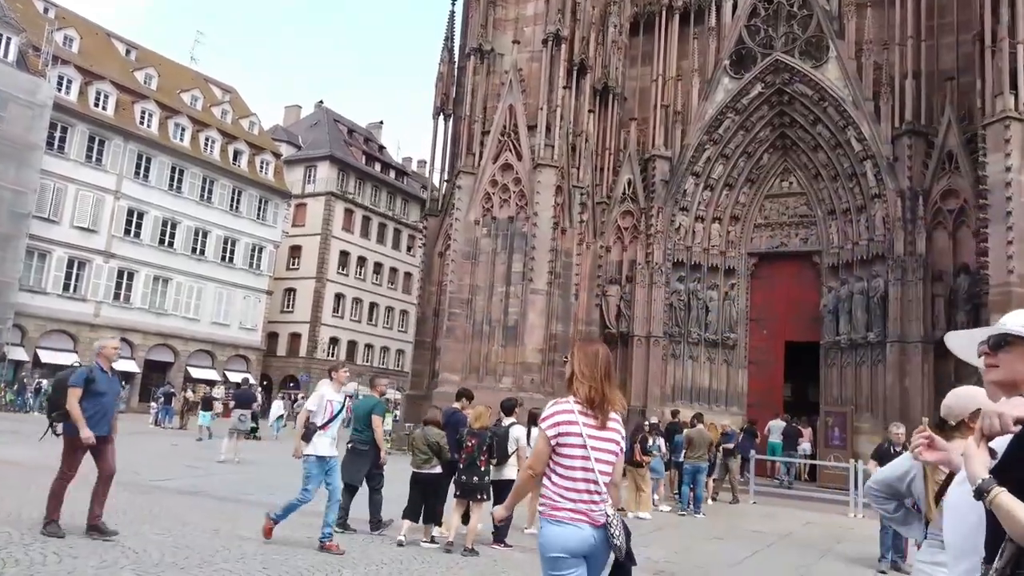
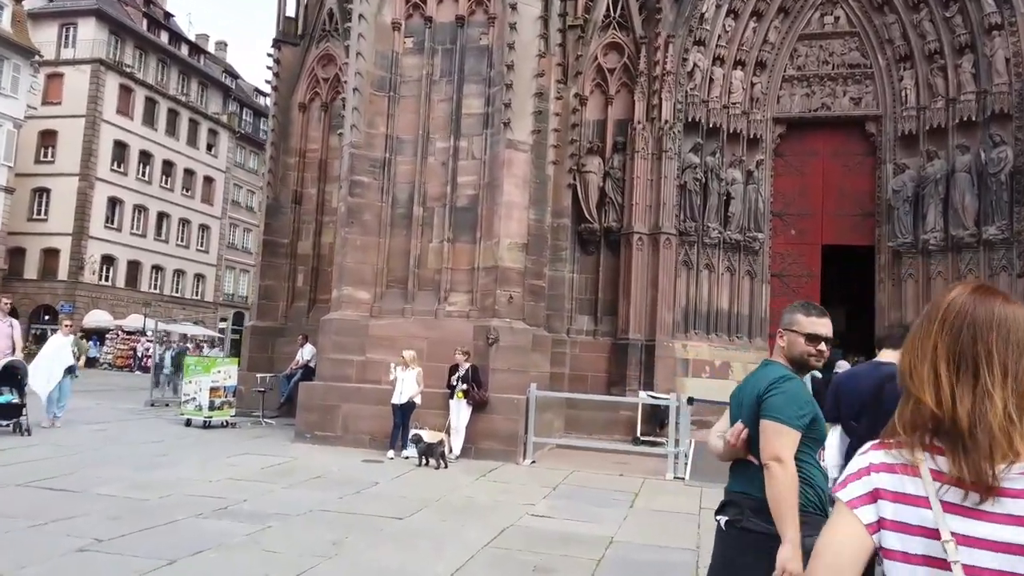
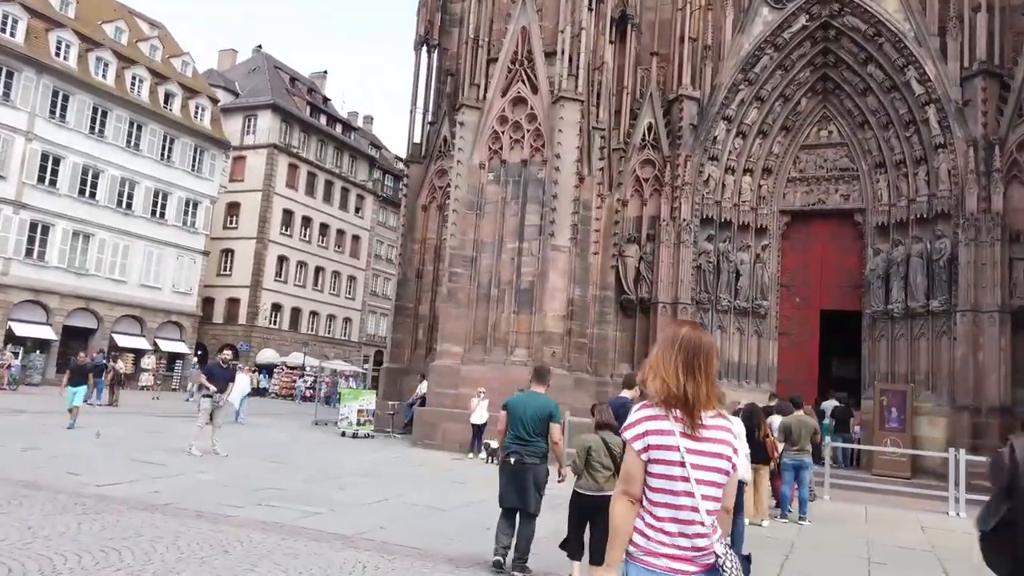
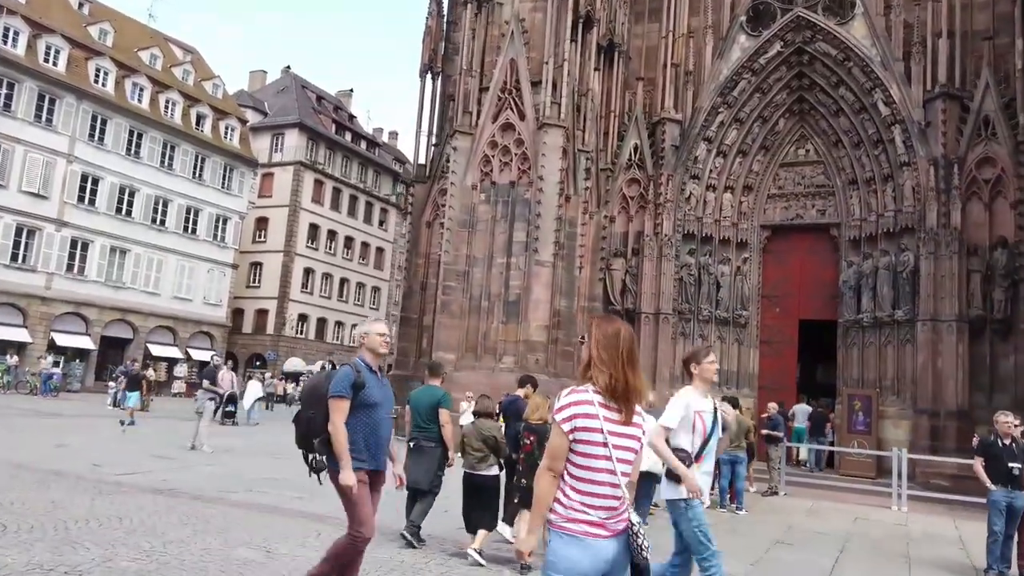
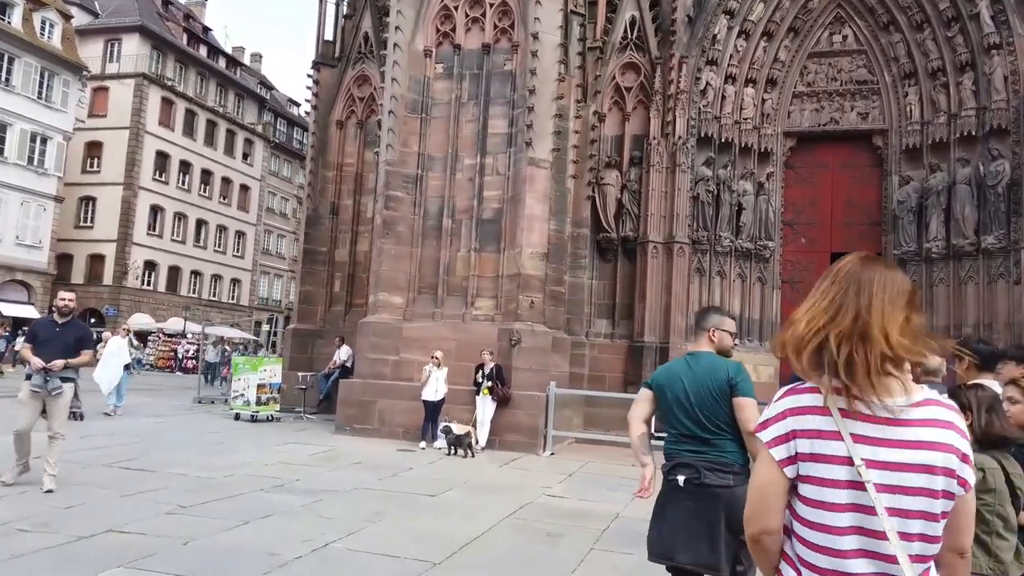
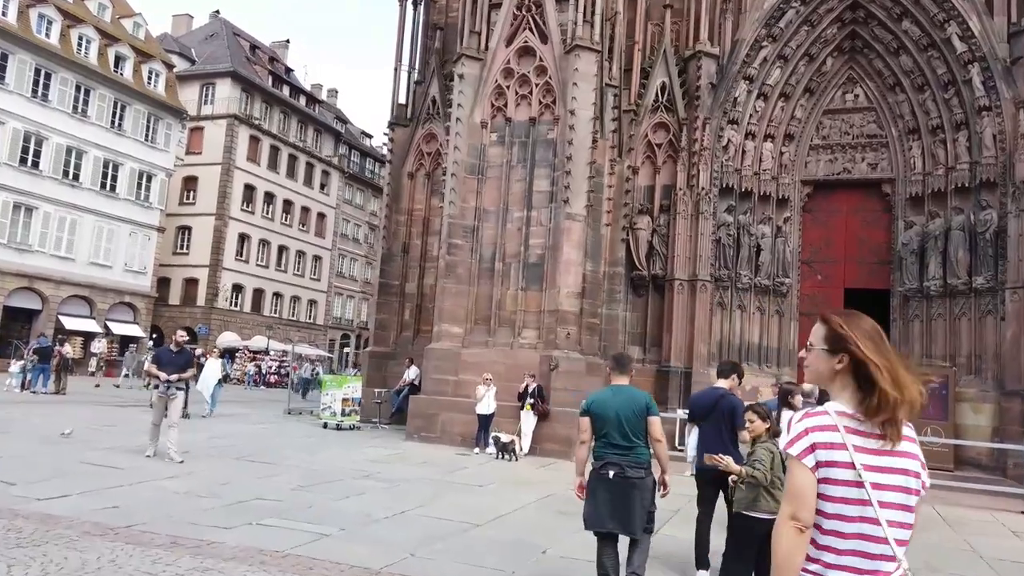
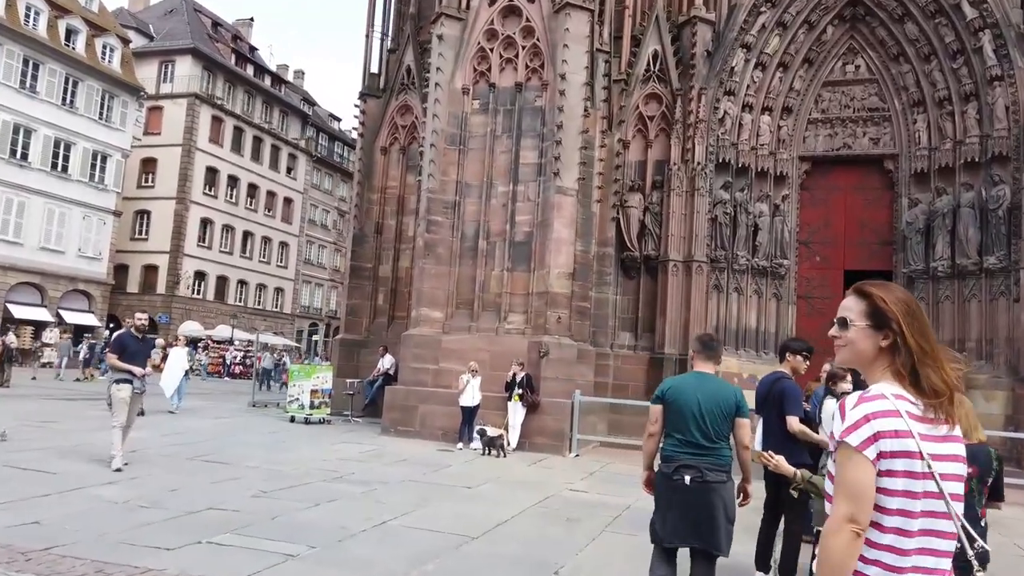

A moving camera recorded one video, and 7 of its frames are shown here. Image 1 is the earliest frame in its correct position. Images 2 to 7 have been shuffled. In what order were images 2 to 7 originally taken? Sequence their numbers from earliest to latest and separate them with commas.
4, 3, 6, 7, 5, 2
